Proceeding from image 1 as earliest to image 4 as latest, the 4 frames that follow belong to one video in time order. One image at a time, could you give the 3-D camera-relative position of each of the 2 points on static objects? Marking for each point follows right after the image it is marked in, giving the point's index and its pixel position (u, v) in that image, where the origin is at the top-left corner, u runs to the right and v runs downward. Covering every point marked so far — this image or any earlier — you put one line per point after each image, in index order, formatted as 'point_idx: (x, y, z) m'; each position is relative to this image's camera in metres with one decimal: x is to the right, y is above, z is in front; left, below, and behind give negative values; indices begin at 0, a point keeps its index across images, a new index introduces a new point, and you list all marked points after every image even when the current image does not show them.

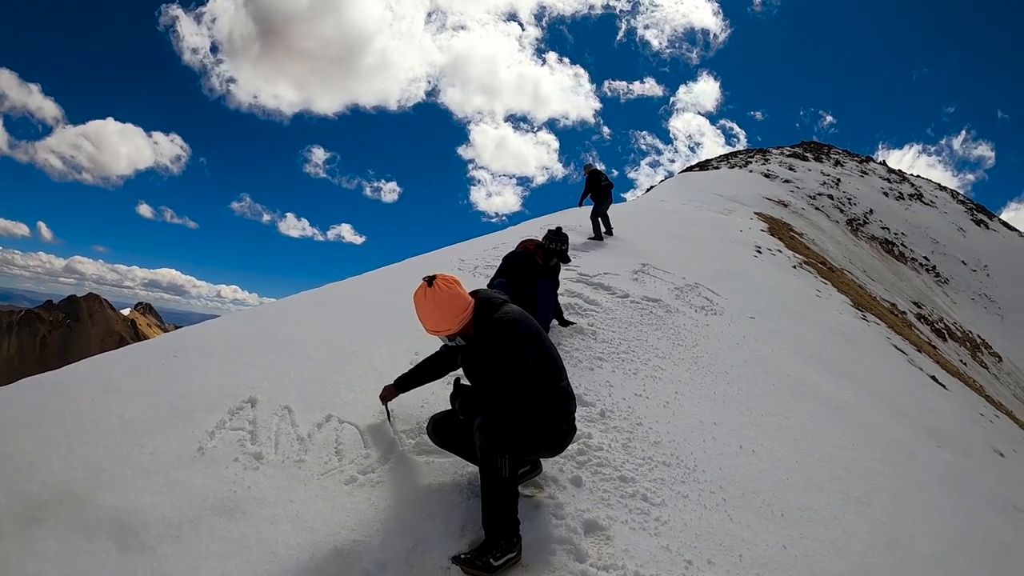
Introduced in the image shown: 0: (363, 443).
0: (-1.0, -1.1, +4.1) m
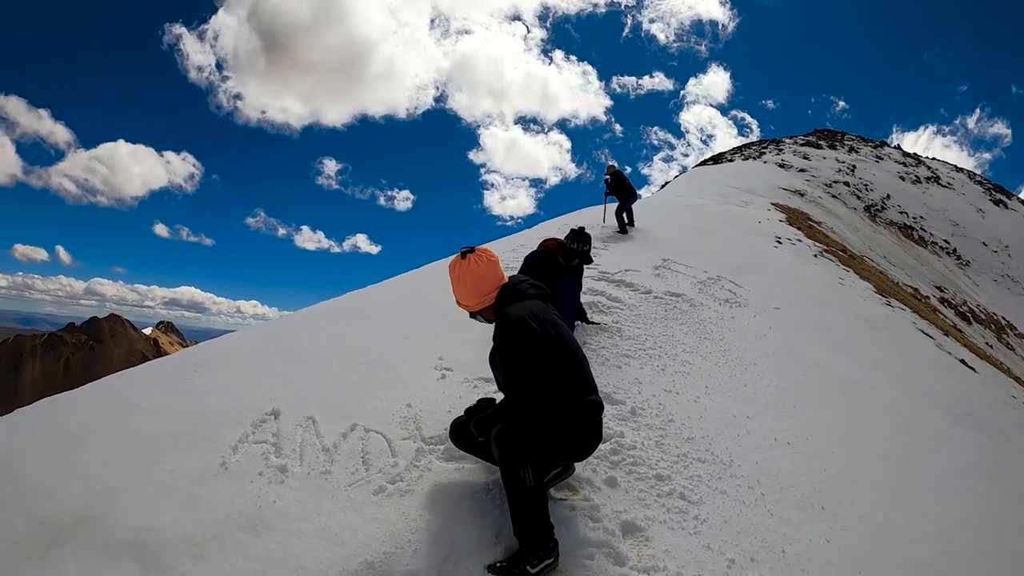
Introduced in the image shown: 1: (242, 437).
0: (-0.8, -1.1, +4.0) m
1: (-2.0, -1.1, +4.3) m
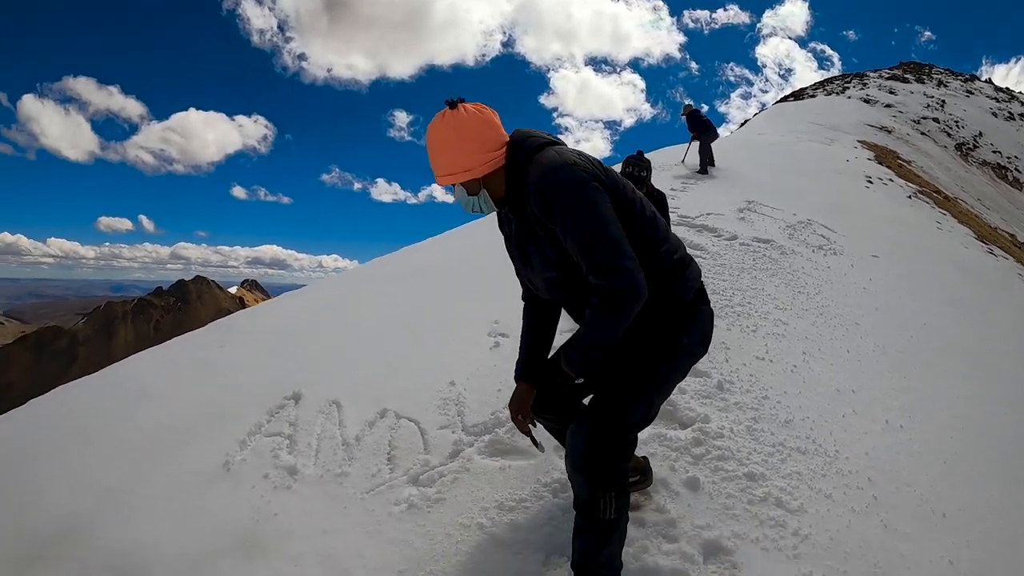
0: (-0.5, -0.9, +3.3) m
1: (-1.7, -0.9, +3.7) m
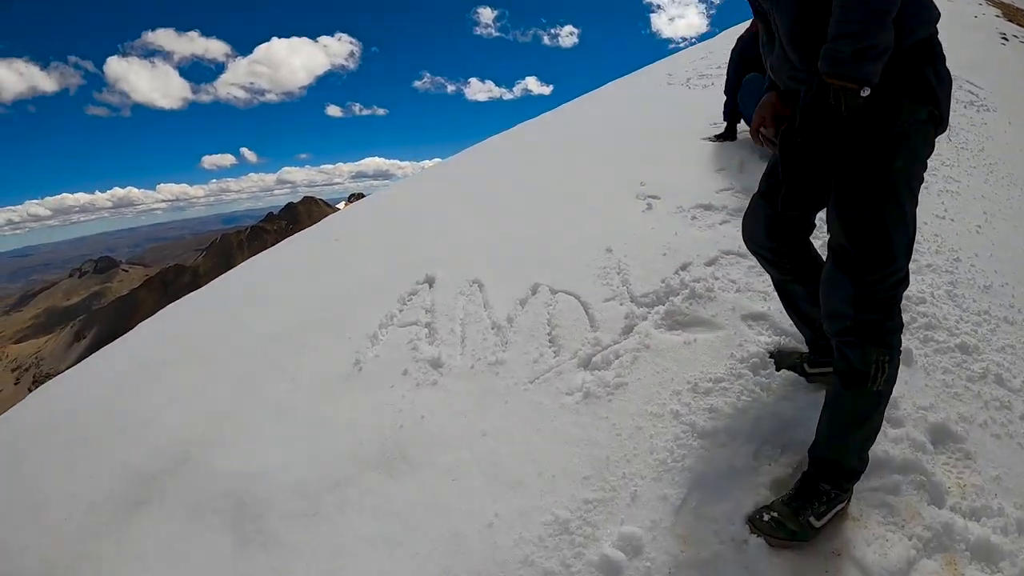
0: (+0.3, -0.2, +2.8) m
1: (-0.8, -0.2, +3.4) m
